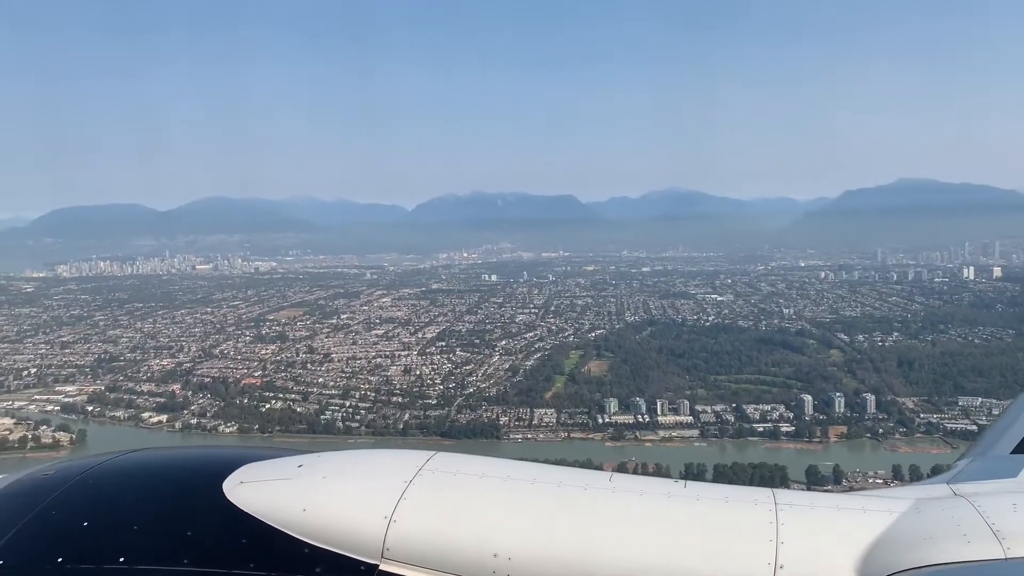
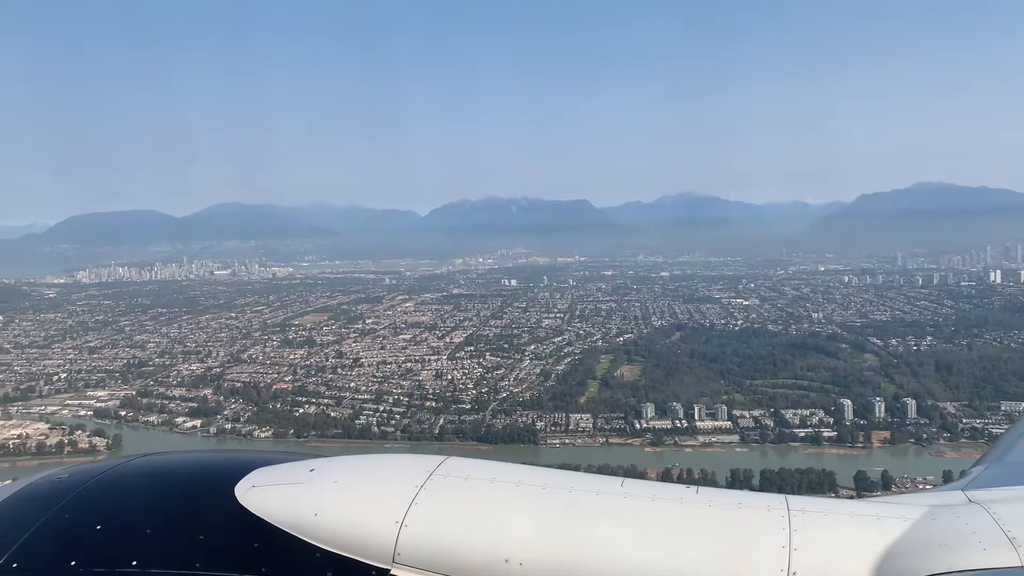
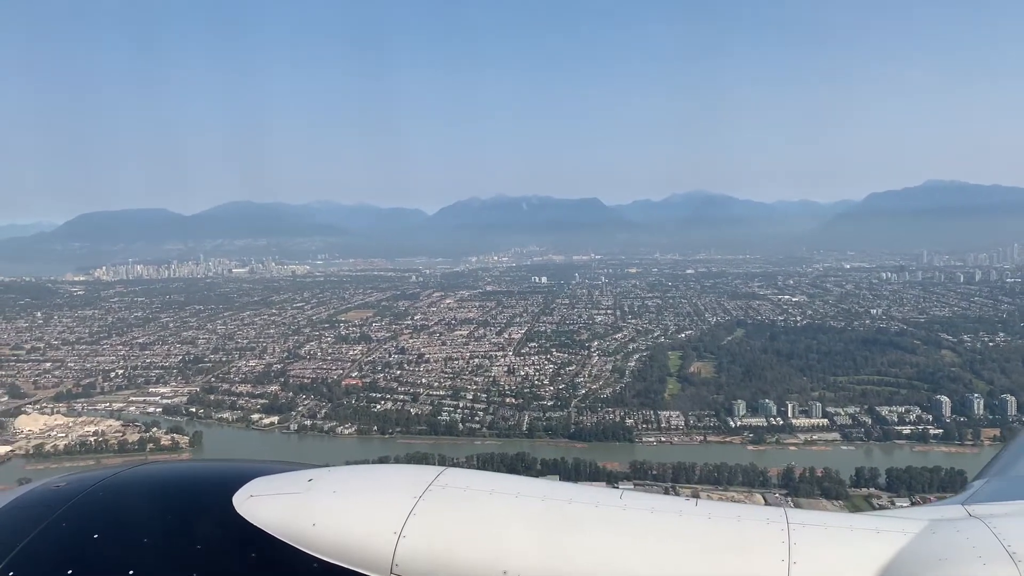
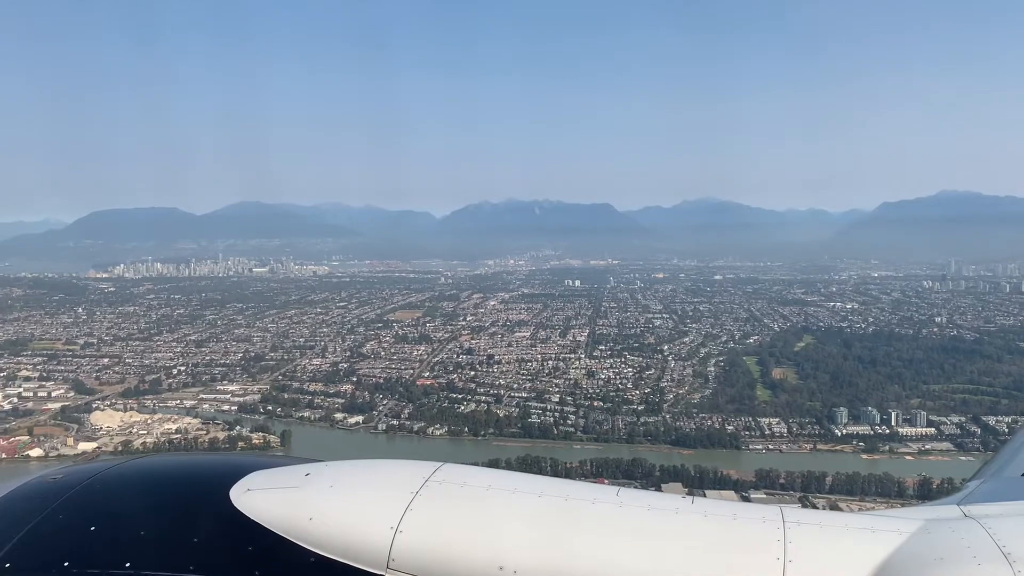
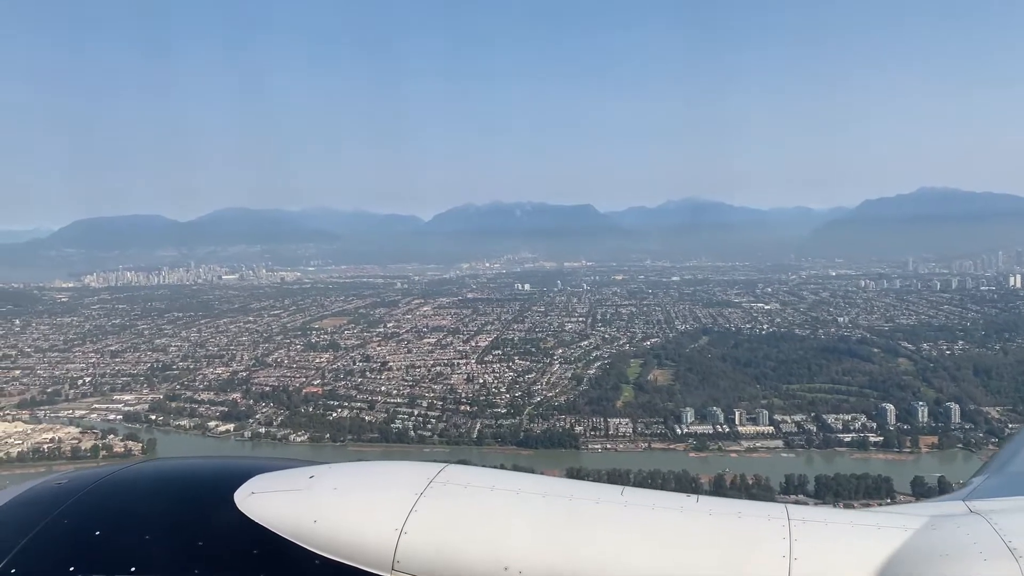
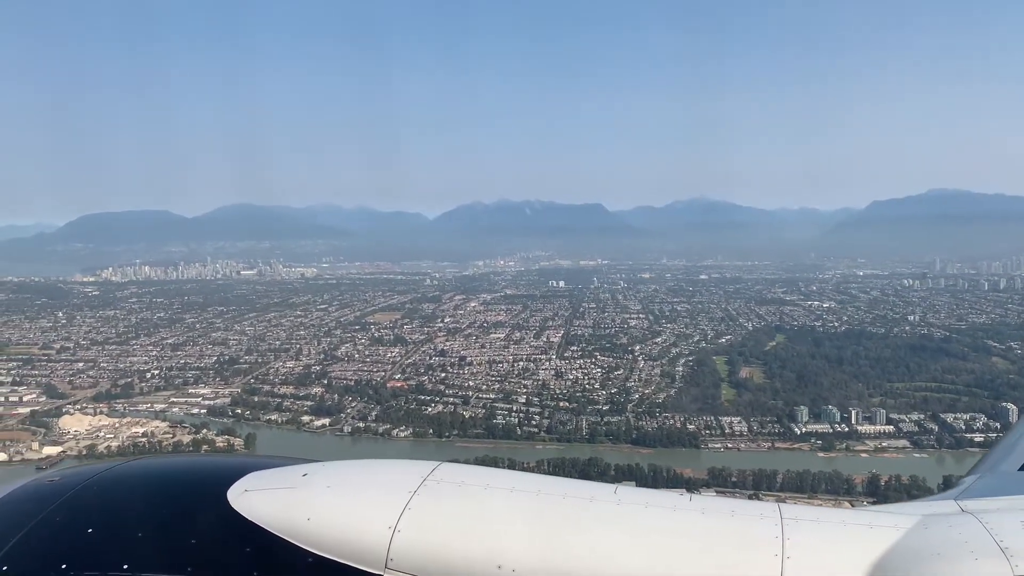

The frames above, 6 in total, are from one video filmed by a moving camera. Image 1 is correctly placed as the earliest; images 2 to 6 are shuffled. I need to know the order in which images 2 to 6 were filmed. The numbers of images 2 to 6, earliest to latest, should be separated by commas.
2, 5, 3, 6, 4
